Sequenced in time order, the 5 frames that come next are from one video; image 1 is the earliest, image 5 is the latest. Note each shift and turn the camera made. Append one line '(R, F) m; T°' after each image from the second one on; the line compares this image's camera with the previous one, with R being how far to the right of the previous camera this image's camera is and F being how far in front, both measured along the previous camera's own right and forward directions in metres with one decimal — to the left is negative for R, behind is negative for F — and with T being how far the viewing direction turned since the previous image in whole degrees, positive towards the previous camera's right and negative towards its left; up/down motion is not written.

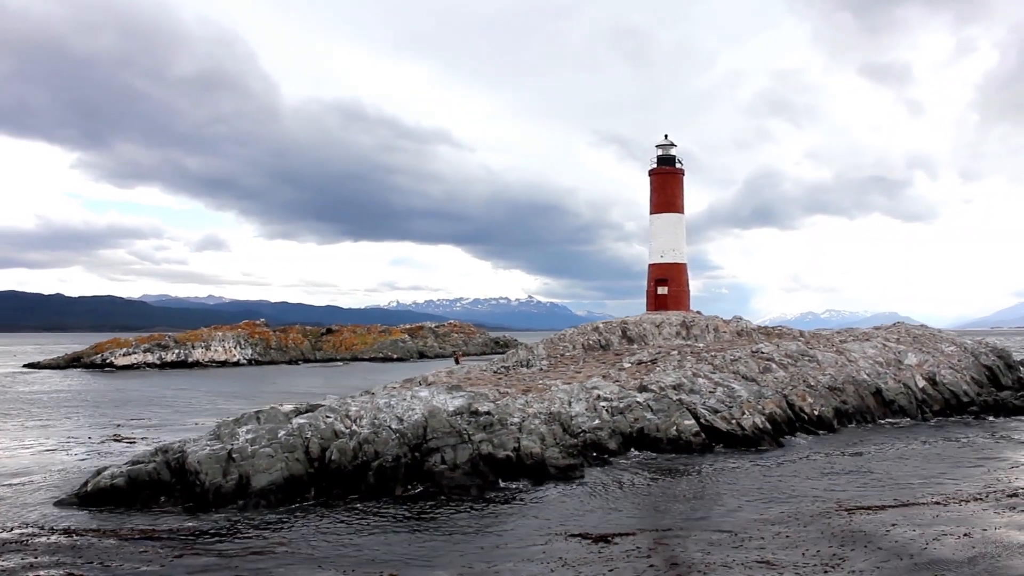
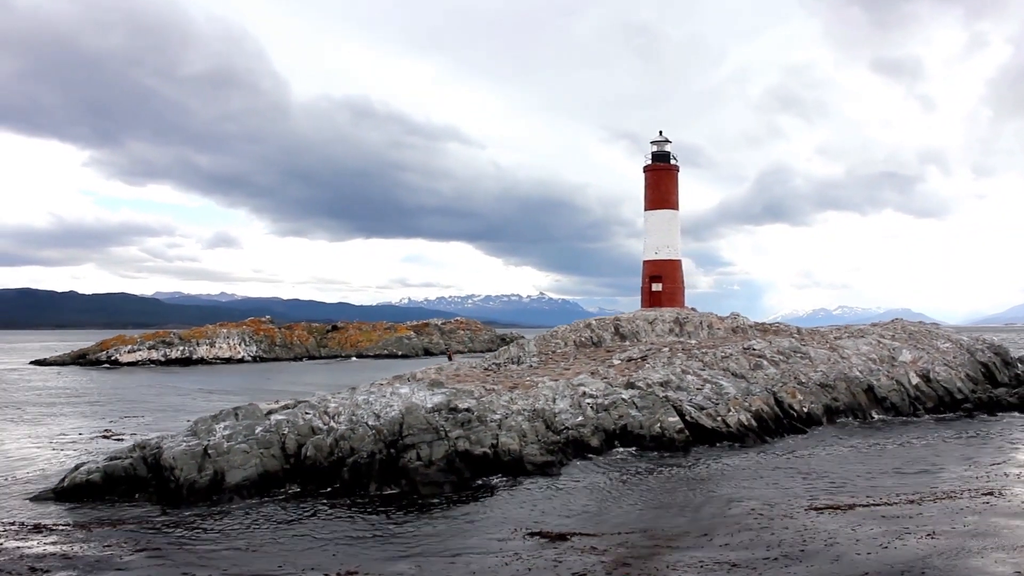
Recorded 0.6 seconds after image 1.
(+0.8, +0.1) m; -1°
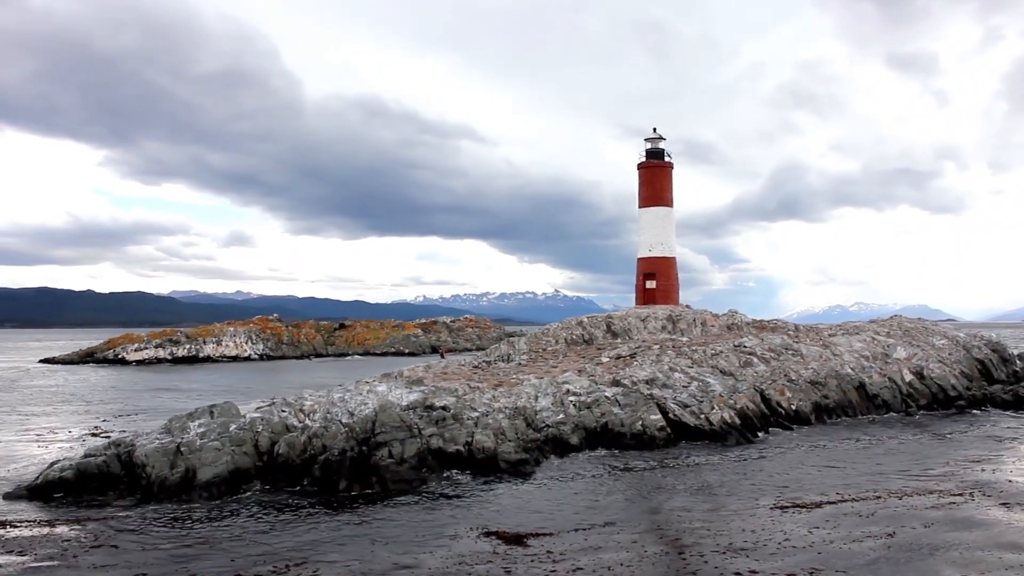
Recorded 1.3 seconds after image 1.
(+1.0, +0.1) m; -1°
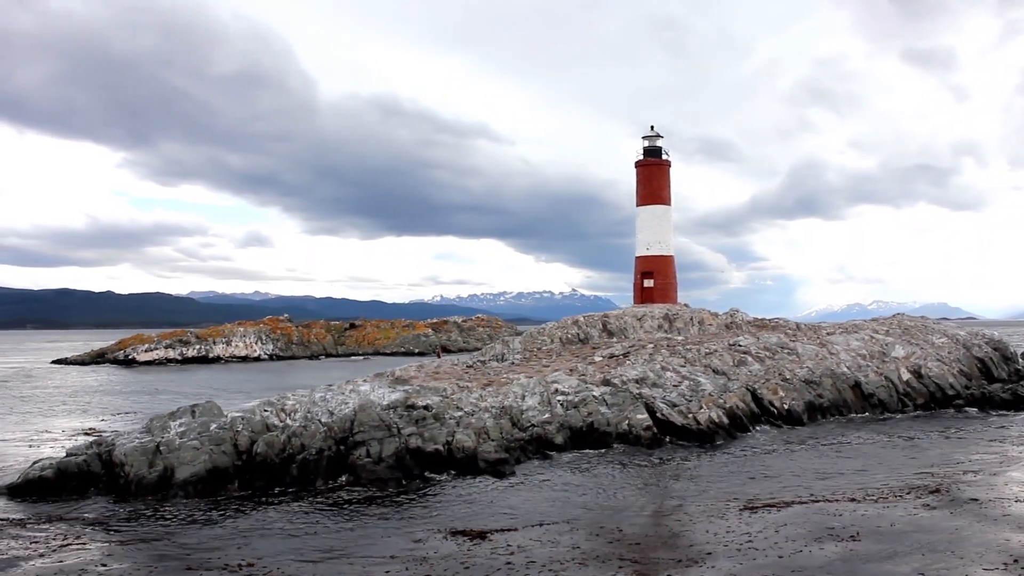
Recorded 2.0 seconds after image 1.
(+0.9, 0.0) m; -1°
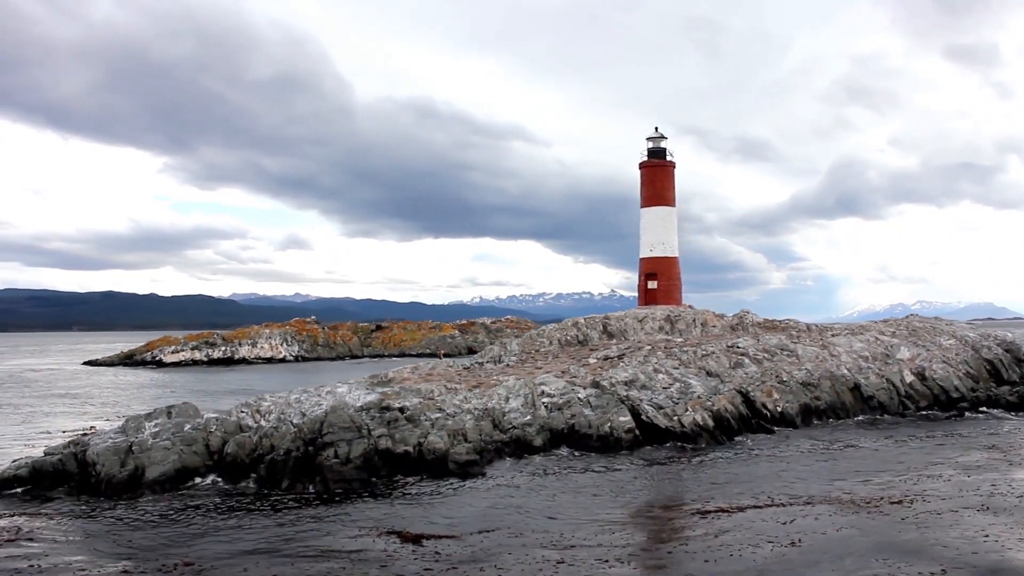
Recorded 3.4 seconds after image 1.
(+1.6, 0.0) m; -2°
